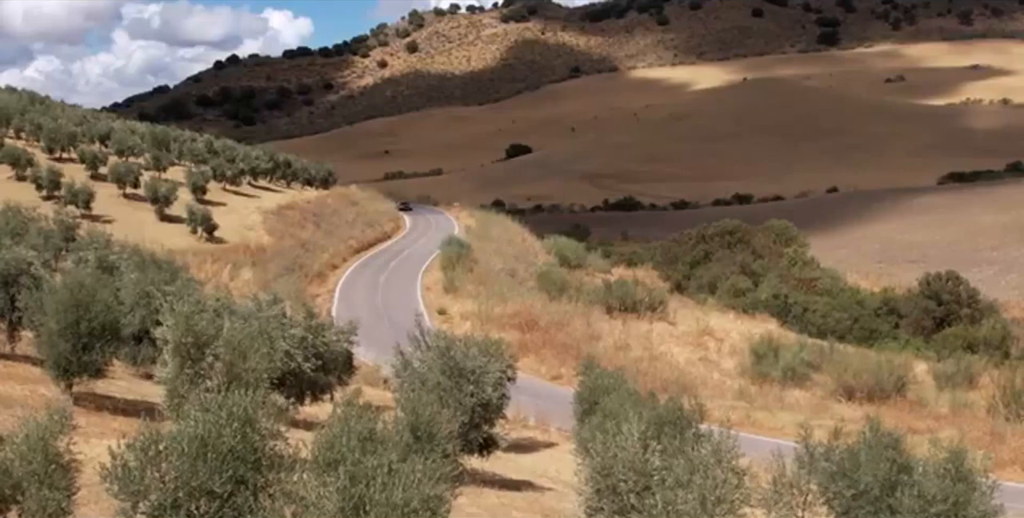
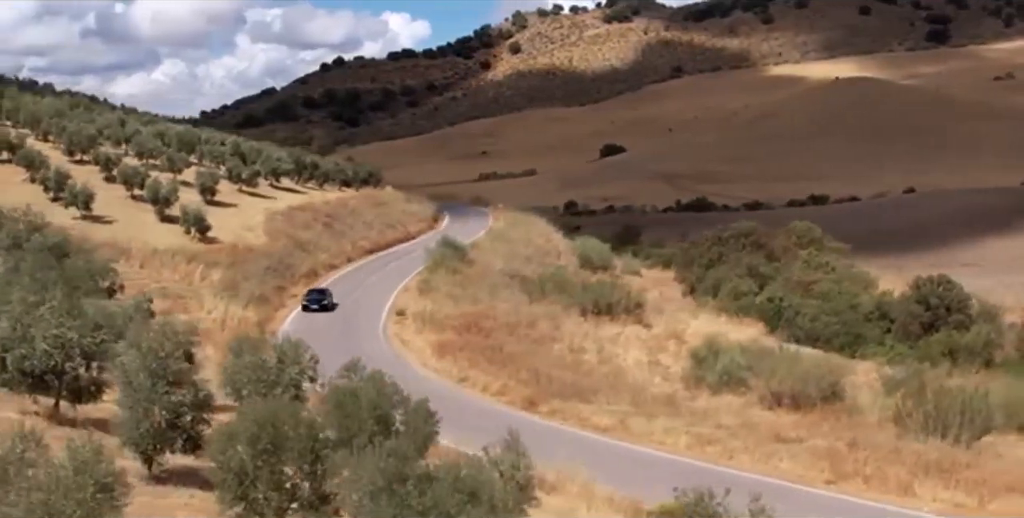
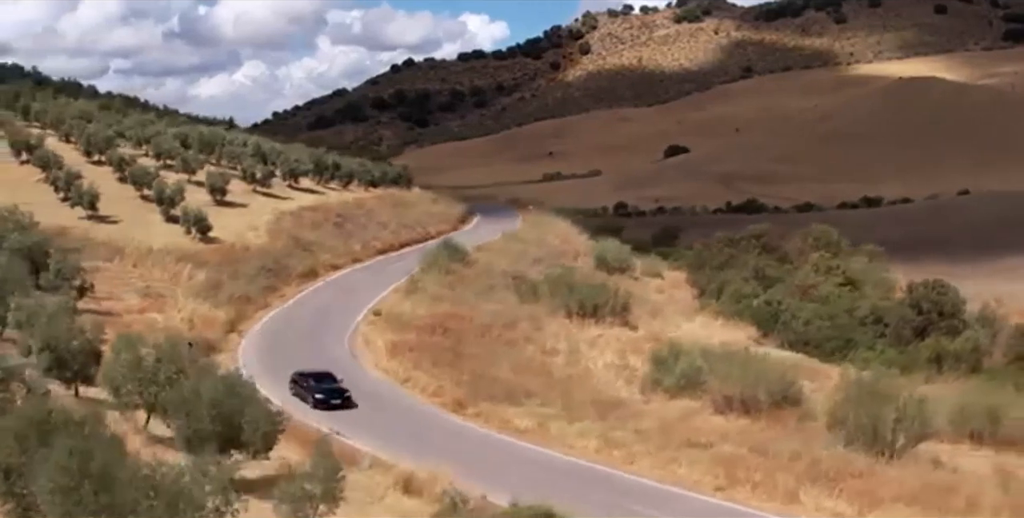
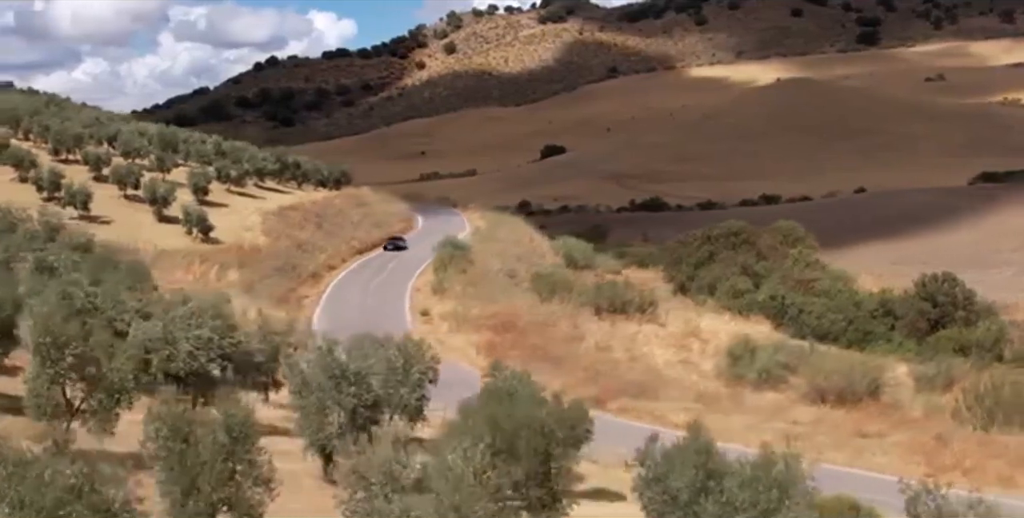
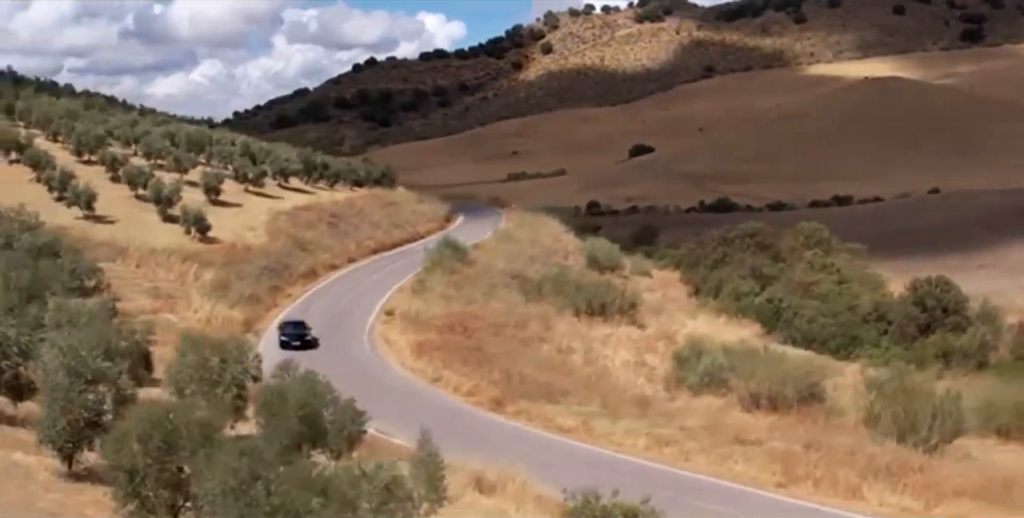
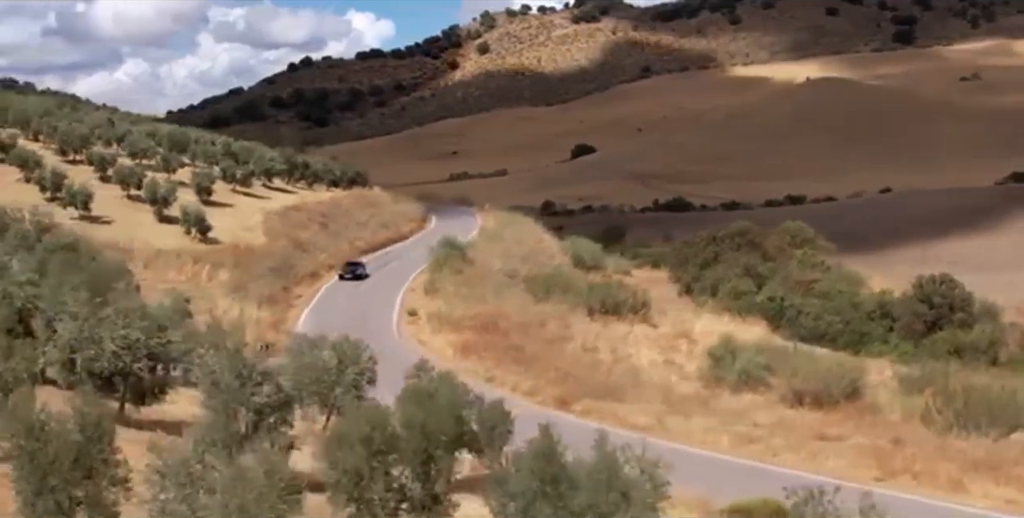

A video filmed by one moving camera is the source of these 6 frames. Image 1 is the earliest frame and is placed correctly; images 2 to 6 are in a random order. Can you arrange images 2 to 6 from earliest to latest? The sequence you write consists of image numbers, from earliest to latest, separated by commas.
4, 6, 2, 5, 3
